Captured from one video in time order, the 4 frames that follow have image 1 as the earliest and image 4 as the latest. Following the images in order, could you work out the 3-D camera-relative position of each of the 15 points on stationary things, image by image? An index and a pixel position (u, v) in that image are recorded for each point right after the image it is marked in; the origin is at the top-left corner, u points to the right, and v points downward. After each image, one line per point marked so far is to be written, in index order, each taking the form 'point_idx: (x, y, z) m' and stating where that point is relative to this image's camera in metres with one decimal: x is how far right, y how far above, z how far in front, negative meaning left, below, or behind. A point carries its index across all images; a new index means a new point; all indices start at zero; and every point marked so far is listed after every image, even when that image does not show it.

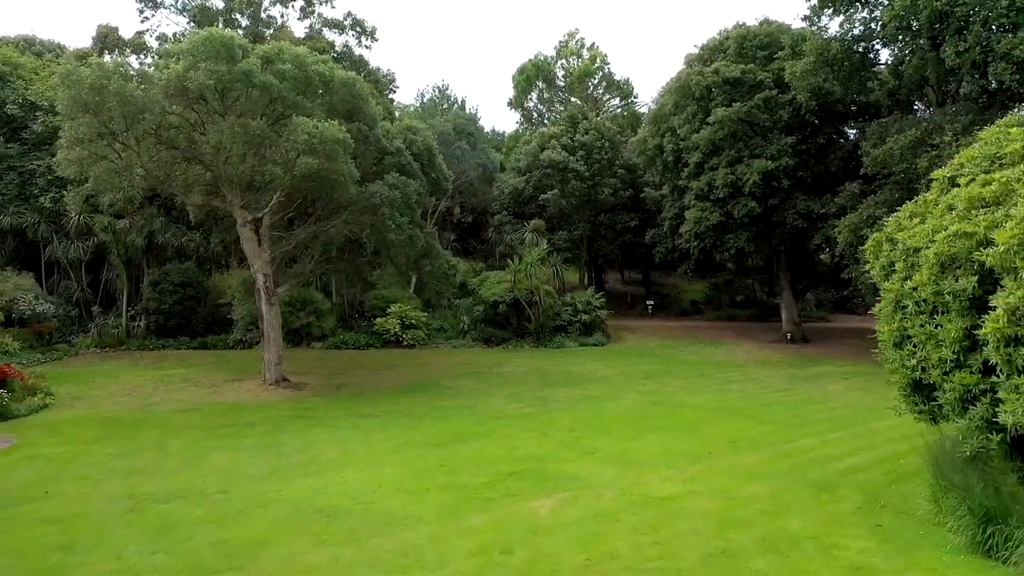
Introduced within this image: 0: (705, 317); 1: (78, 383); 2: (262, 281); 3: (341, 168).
0: (+4.5, -0.7, +17.9) m
1: (-6.4, -1.4, +11.3) m
2: (-3.6, +0.1, +11.0) m
3: (-2.2, +1.5, +9.7) m
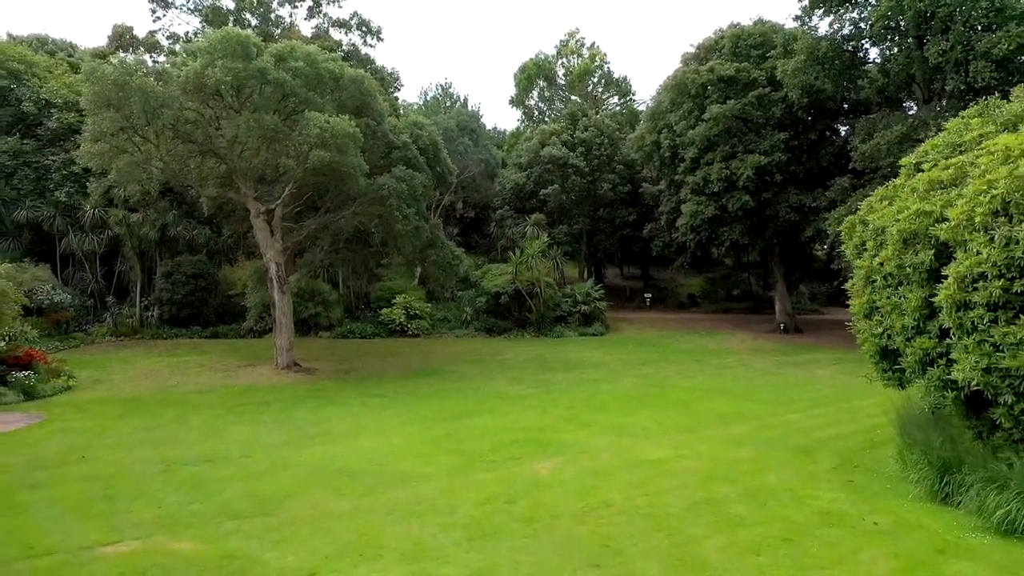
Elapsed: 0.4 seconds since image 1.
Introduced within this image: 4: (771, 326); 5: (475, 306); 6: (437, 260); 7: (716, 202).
0: (+4.5, -0.5, +18.4) m
1: (-6.4, -1.2, +11.8) m
2: (-3.6, +0.3, +11.5) m
3: (-2.1, +1.7, +10.2) m
4: (+5.4, -0.8, +16.0) m
5: (-0.7, -0.3, +15.3) m
6: (-1.2, +0.4, +12.3) m
7: (+3.7, +1.6, +14.0) m
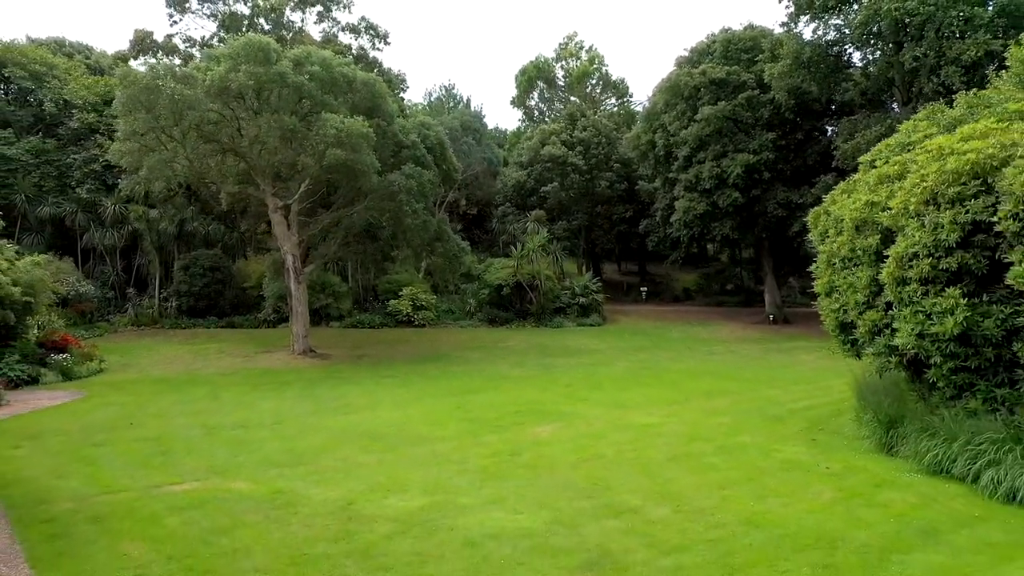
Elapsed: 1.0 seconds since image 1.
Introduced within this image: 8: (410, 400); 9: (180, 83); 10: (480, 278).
0: (+4.5, -0.4, +19.1) m
1: (-6.4, -1.1, +12.5) m
2: (-3.5, +0.4, +12.3) m
3: (-2.1, +1.8, +11.0) m
4: (+5.4, -0.6, +16.8) m
5: (-0.7, -0.2, +16.0) m
6: (-1.2, +0.6, +13.0) m
7: (+3.8, +1.7, +14.7) m
8: (-1.1, -1.2, +8.5) m
9: (-4.6, +2.8, +10.6) m
10: (-0.7, +0.2, +15.8) m
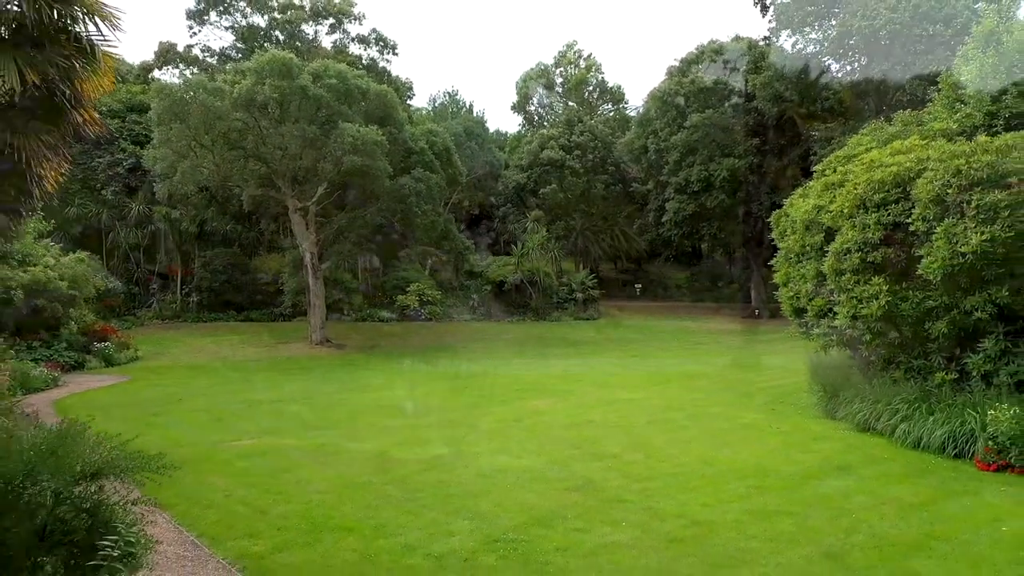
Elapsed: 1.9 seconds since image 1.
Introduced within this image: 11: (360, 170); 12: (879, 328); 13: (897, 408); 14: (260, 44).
0: (+4.6, -0.3, +20.1) m
1: (-6.3, -1.0, +13.6) m
2: (-3.5, +0.5, +13.3) m
3: (-2.1, +1.9, +12.0) m
4: (+5.5, -0.6, +17.8) m
5: (-0.7, -0.1, +17.0) m
6: (-1.1, +0.7, +14.0) m
7: (+3.8, +1.8, +15.7) m
8: (-1.1, -1.2, +9.5) m
9: (-4.5, +2.9, +11.6) m
10: (-0.6, +0.3, +16.8) m
11: (-2.4, +1.9, +12.2) m
12: (+2.7, -0.3, +5.7) m
13: (+2.8, -0.9, +5.6) m
14: (-5.3, +5.1, +16.1) m
